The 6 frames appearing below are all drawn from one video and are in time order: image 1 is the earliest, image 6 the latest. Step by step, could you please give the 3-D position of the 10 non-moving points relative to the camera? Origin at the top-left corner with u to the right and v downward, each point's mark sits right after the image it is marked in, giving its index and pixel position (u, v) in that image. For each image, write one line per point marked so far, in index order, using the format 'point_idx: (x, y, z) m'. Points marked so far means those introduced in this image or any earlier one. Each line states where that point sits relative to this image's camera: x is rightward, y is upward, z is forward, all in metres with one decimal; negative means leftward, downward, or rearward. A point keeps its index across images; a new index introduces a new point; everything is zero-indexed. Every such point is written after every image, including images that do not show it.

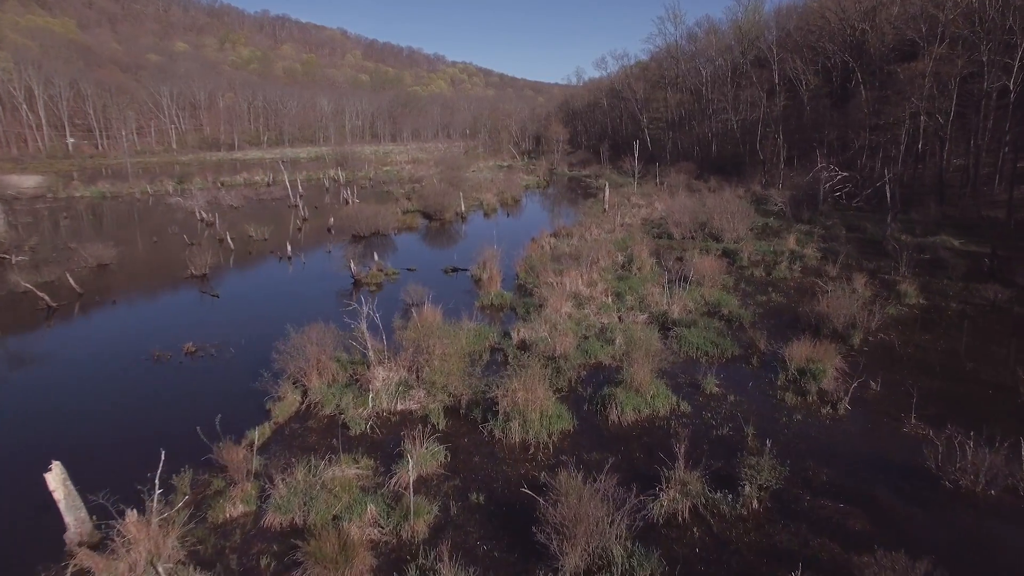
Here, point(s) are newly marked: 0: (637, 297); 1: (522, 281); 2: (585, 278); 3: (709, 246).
0: (+3.1, -0.2, +12.9) m
1: (+0.3, +0.2, +14.4) m
2: (+2.0, +0.2, +13.9) m
3: (+7.0, +1.4, +18.4) m
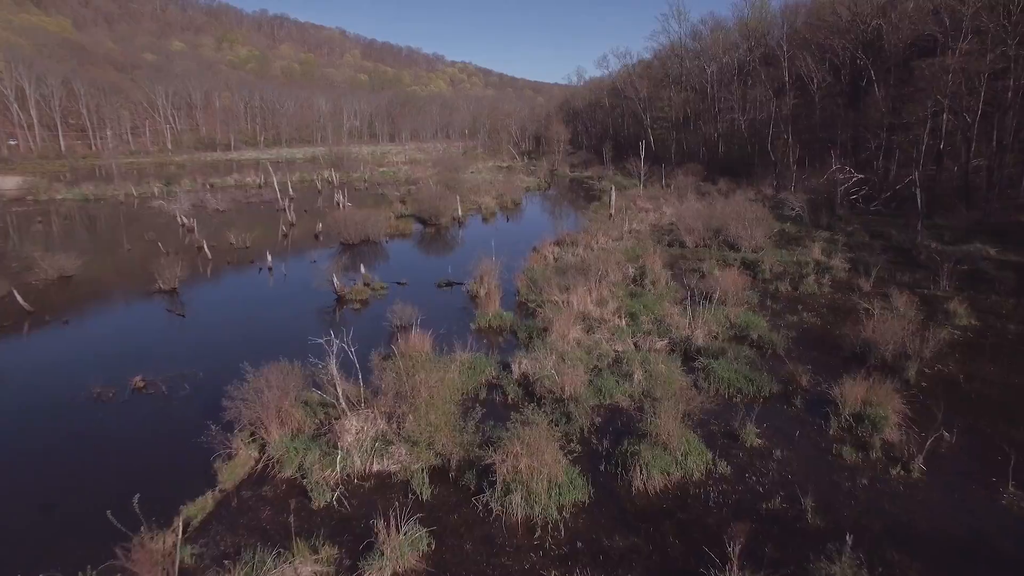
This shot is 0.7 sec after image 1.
0: (+3.1, -0.7, +11.5) m
1: (+0.3, -0.3, +12.9) m
2: (+2.0, -0.2, +12.5) m
3: (+7.0, +1.0, +16.9) m
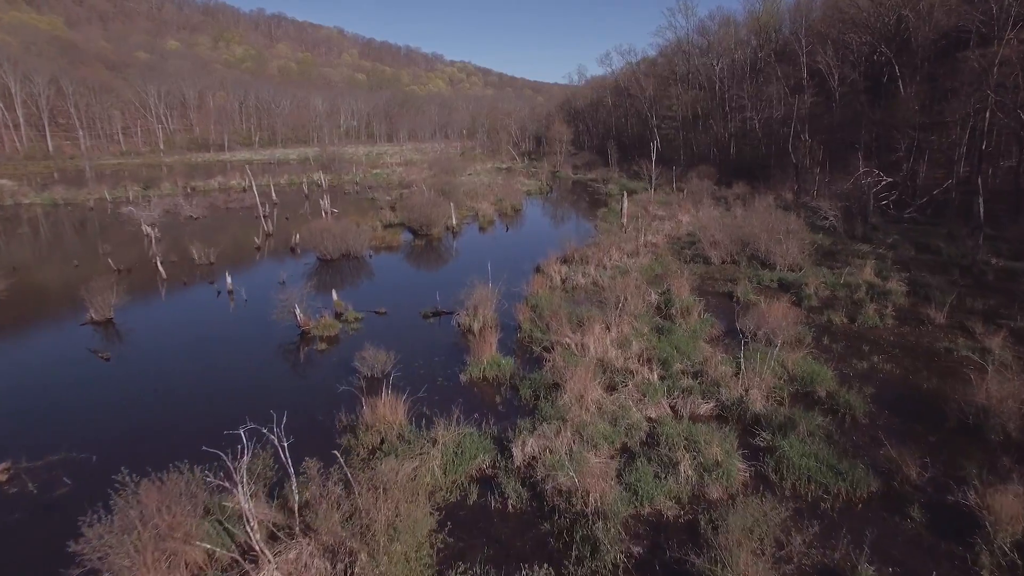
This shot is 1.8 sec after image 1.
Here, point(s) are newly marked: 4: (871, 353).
0: (+3.1, -1.4, +9.1) m
1: (+0.3, -1.0, +10.6) m
2: (+2.0, -0.9, +10.1) m
3: (+7.0, +0.3, +14.6) m
4: (+6.9, -1.3, +9.9) m
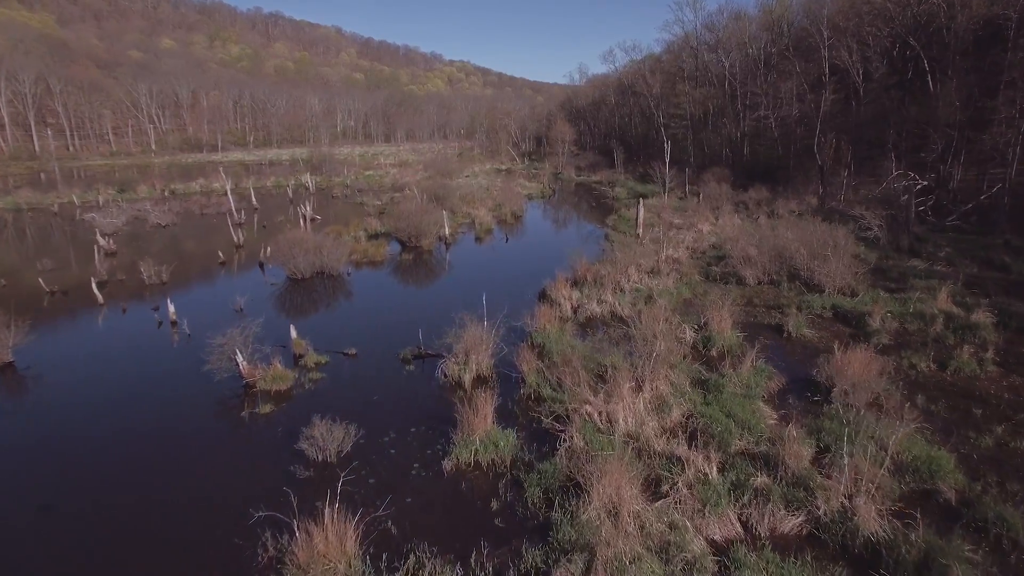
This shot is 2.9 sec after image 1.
0: (+3.2, -2.1, +6.7) m
1: (+0.4, -1.7, +8.1) m
2: (+2.0, -1.6, +7.7) m
3: (+7.0, -0.4, +12.1) m
4: (+6.9, -1.9, +7.5) m
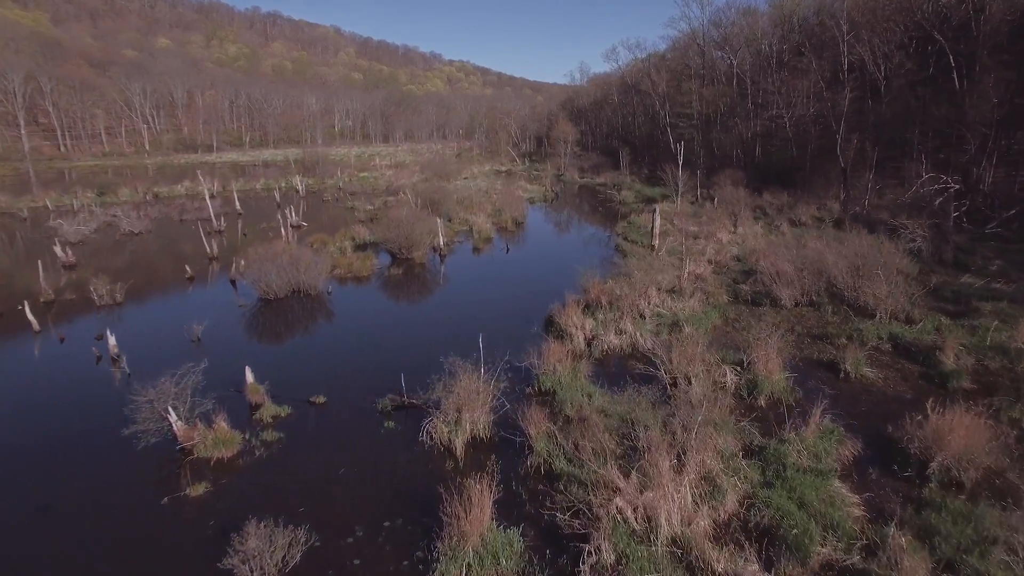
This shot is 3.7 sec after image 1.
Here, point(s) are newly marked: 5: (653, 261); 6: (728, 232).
0: (+3.2, -2.6, +4.9) m
1: (+0.4, -2.2, +6.3) m
2: (+2.0, -2.1, +5.8) m
3: (+7.1, -0.9, +10.3) m
4: (+7.0, -2.5, +5.7) m
5: (+4.2, +0.8, +15.3) m
6: (+8.0, +2.0, +18.9) m
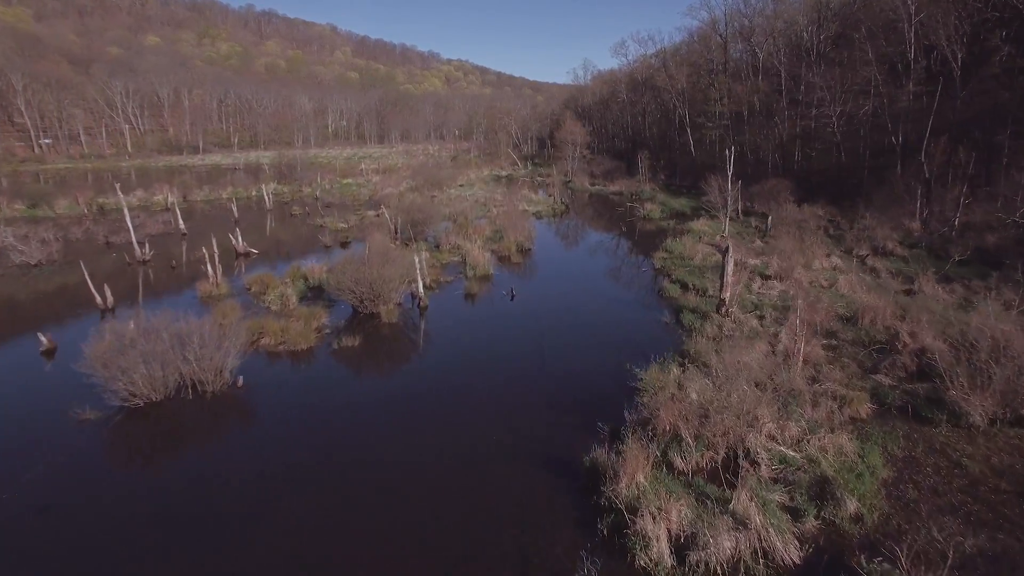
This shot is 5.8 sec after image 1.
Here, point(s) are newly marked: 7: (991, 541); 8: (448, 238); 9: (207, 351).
0: (+3.4, -4.2, -0.1) m
1: (+0.6, -3.8, +1.3) m
2: (+2.2, -3.8, +0.8) m
3: (+7.2, -2.5, +5.3) m
4: (+7.2, -4.1, +0.7) m
5: (+4.4, -0.8, +10.3) m
6: (+8.1, +0.4, +13.9) m
7: (+5.0, -2.4, +5.2) m
8: (-2.2, +1.9, +19.0) m
9: (-5.5, -1.1, +9.4) m
